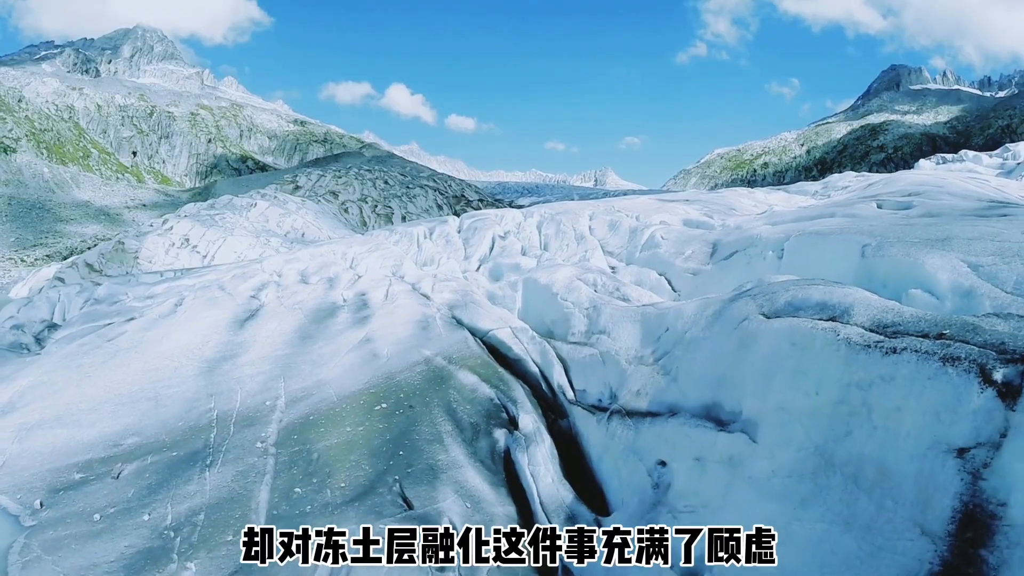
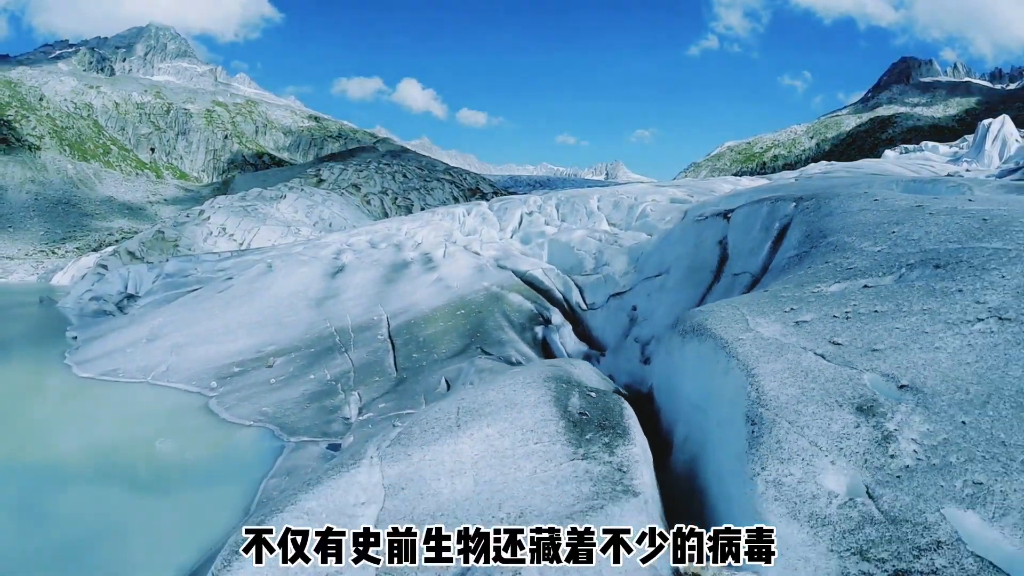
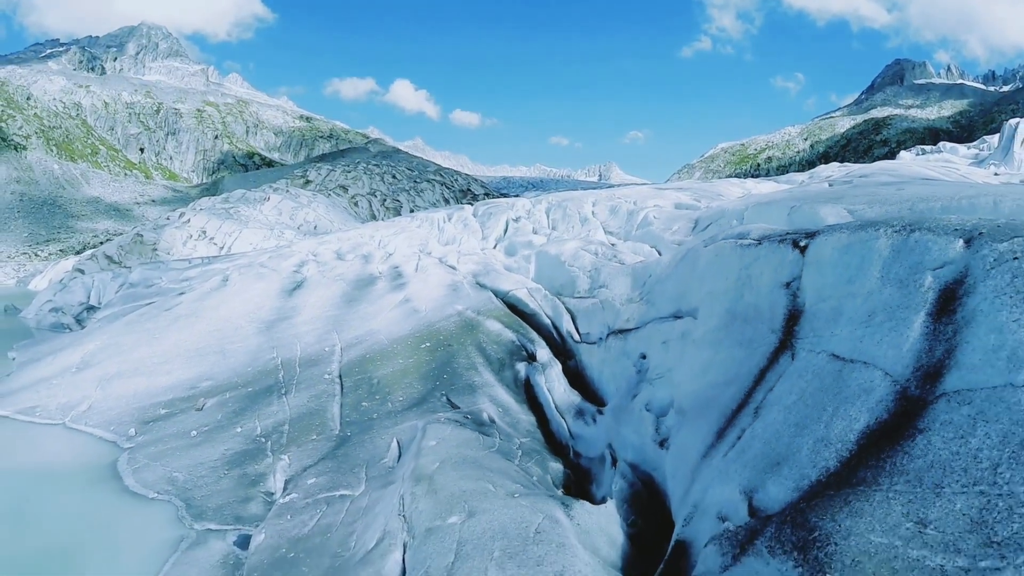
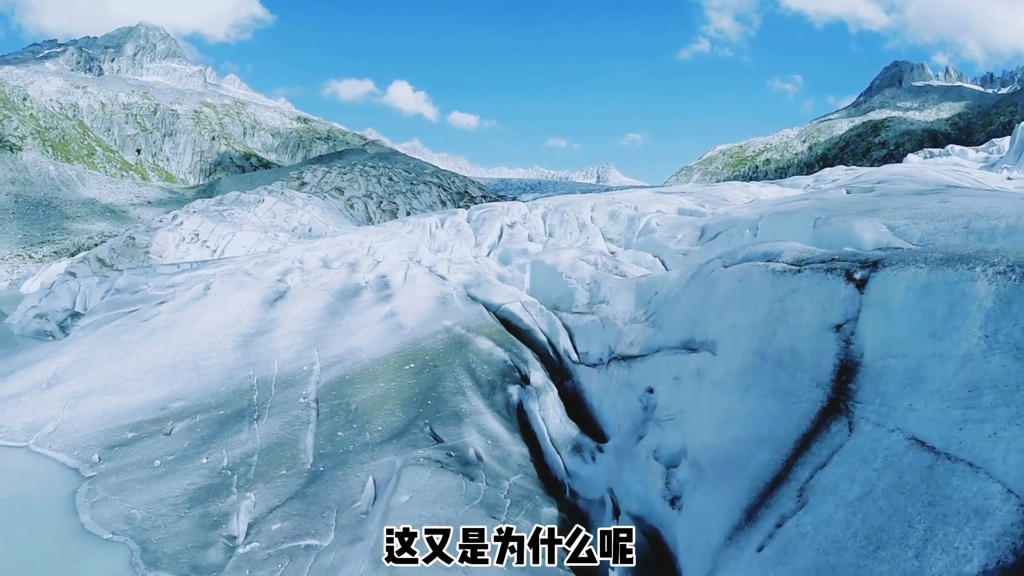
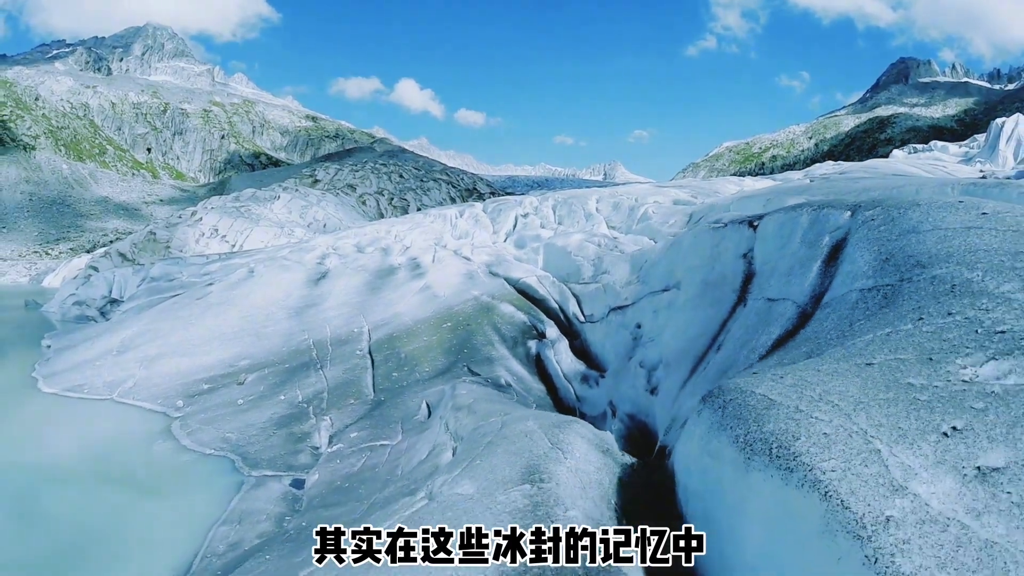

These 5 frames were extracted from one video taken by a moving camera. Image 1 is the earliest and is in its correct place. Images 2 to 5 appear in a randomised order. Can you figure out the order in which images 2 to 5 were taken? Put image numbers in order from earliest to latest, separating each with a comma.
4, 3, 5, 2
